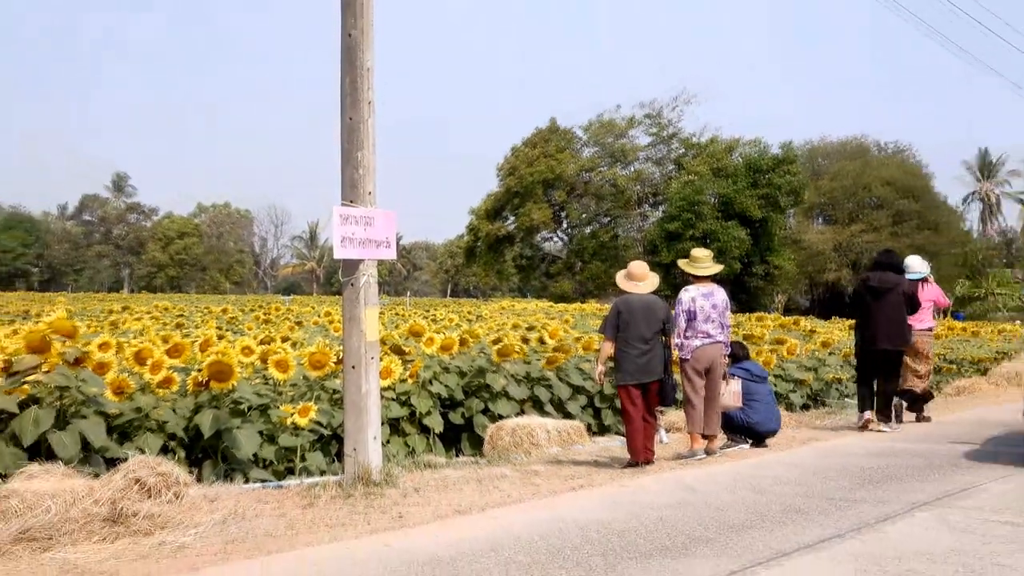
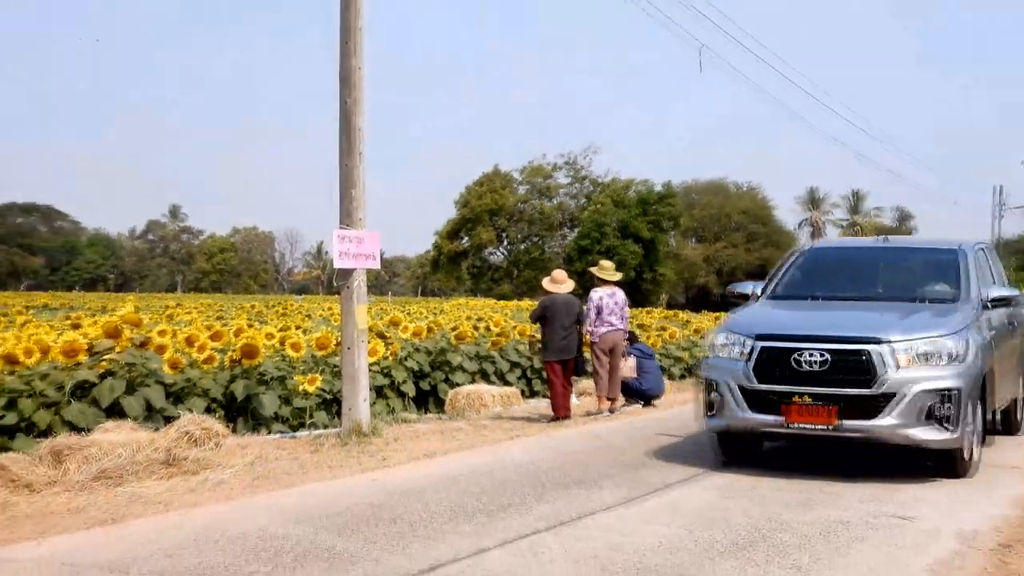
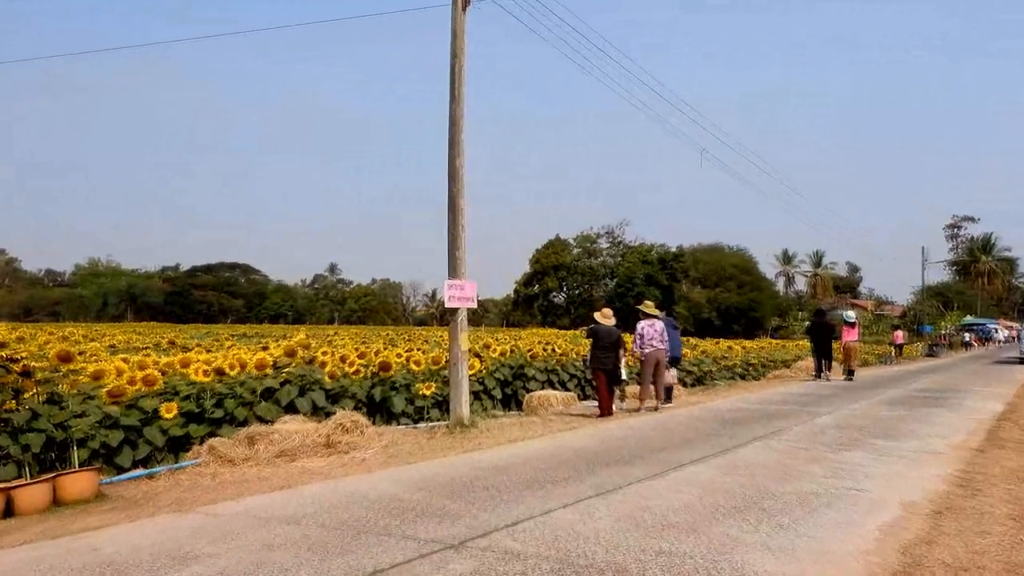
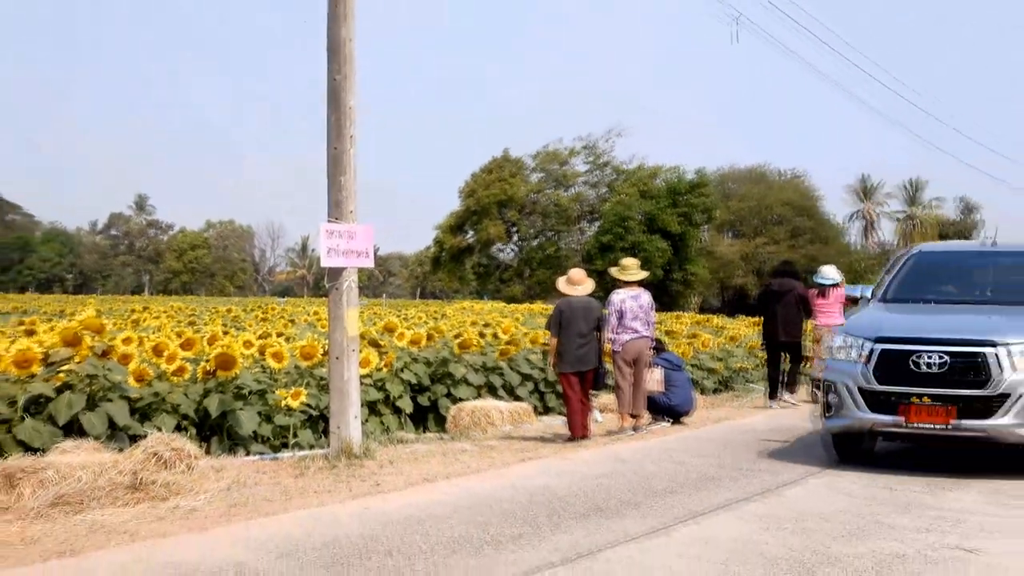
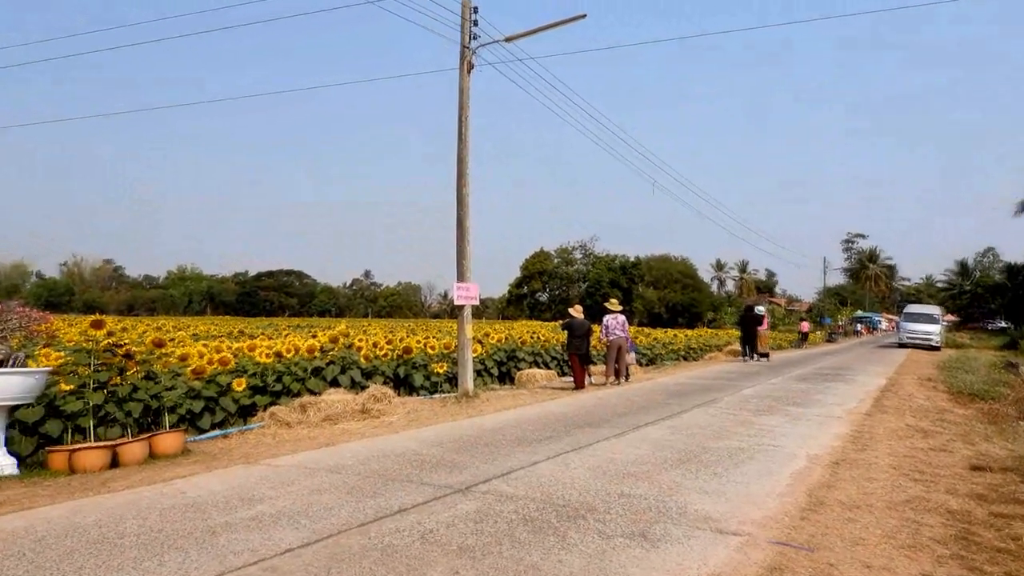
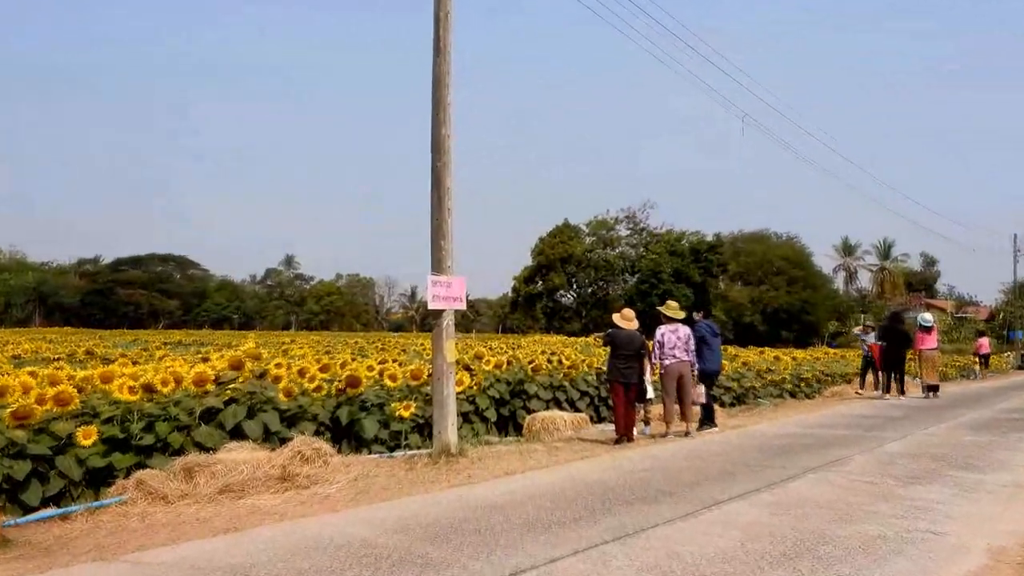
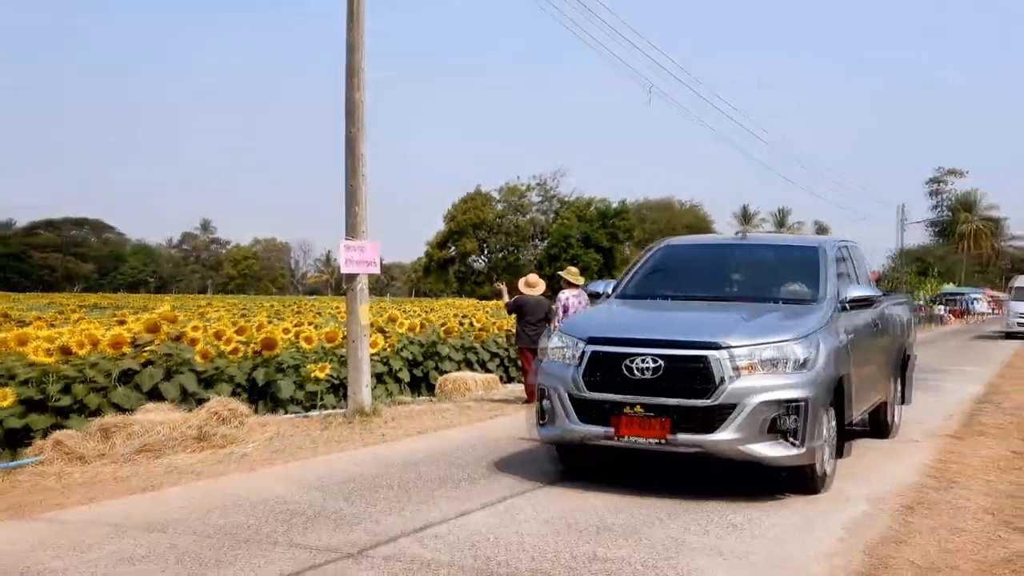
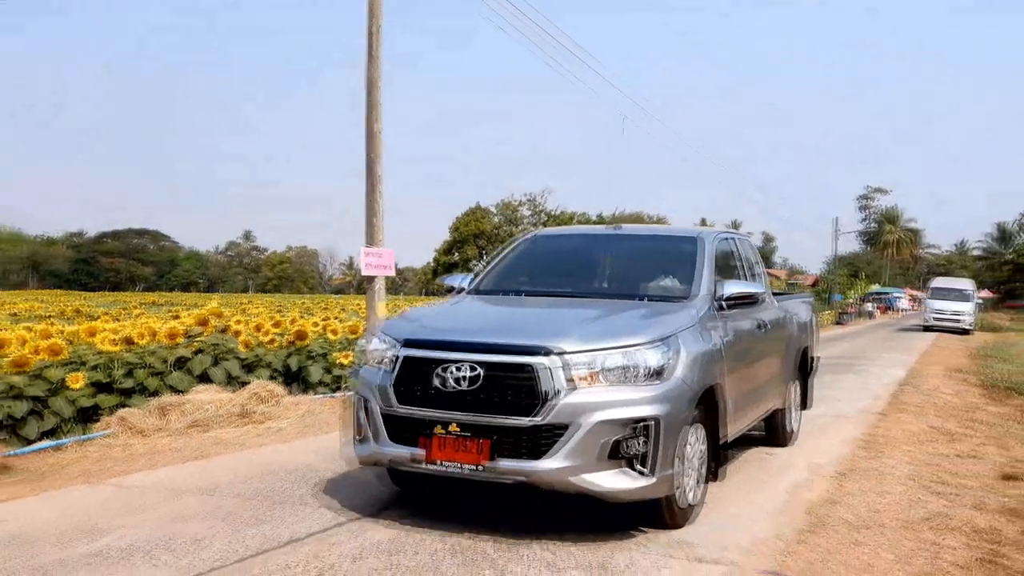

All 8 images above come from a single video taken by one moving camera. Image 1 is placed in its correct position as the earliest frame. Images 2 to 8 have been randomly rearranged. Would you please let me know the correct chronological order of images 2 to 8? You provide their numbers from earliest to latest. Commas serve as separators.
4, 2, 7, 8, 5, 3, 6
